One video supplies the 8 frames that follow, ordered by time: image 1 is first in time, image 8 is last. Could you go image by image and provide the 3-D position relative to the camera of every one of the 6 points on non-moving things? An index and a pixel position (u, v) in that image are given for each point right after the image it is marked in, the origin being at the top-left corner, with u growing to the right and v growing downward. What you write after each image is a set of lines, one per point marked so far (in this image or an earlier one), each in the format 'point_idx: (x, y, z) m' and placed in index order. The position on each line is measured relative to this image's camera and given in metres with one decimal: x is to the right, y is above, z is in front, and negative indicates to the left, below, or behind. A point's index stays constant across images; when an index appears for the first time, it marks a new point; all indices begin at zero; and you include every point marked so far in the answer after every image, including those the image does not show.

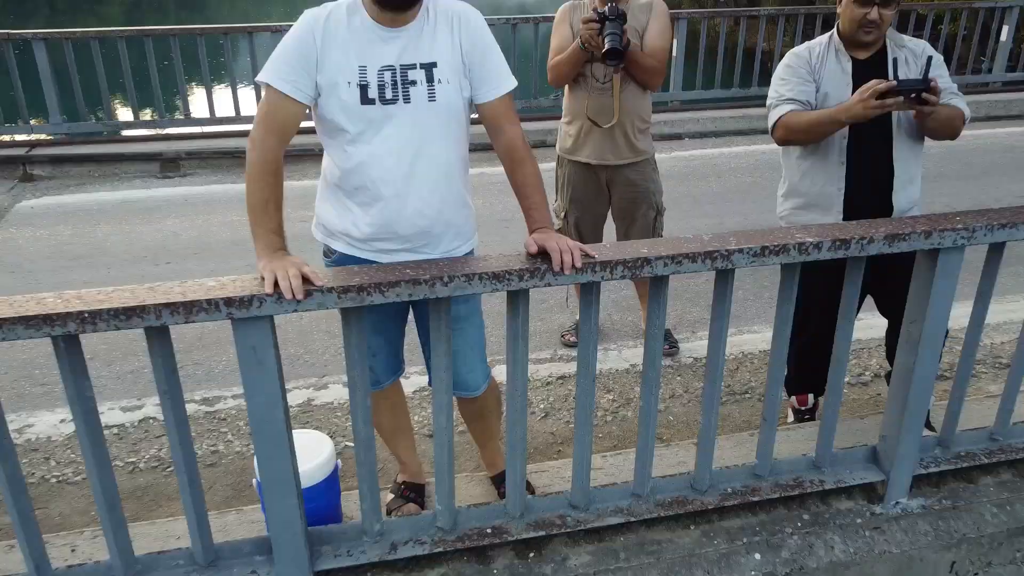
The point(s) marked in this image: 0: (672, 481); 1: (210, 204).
0: (+0.4, -0.5, +2.0) m
1: (-1.7, +0.5, +4.8) m
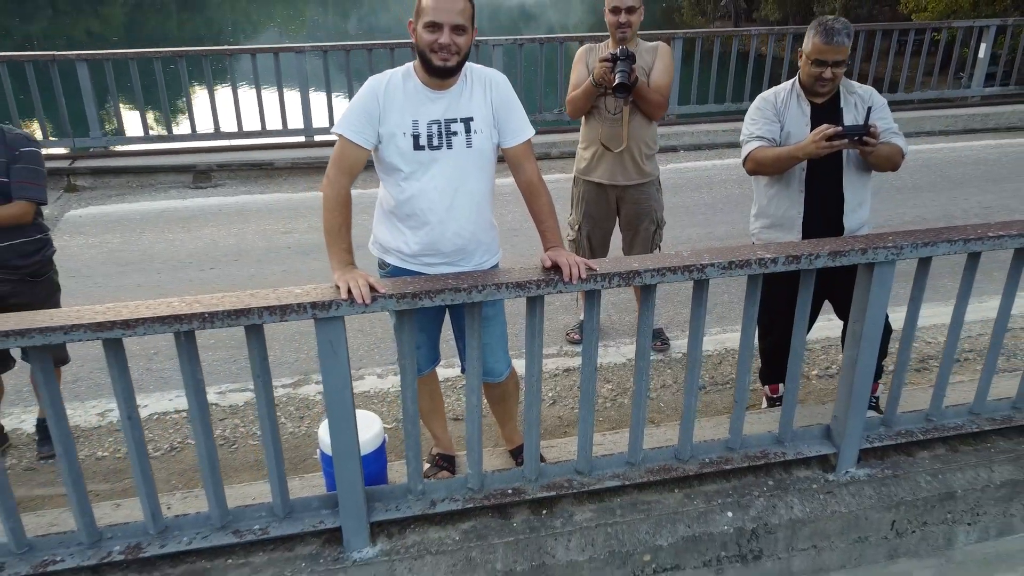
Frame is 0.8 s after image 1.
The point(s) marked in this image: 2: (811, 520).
0: (+0.4, -0.5, +2.4) m
1: (-1.7, +0.5, +5.2) m
2: (+0.9, -0.7, +2.4) m
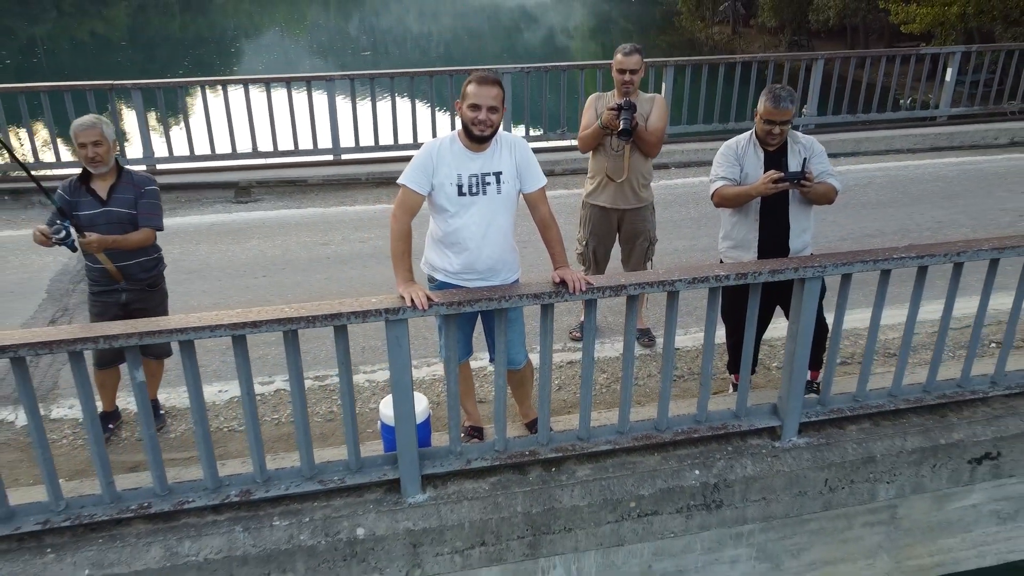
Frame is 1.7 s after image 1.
0: (+0.5, -0.5, +3.1) m
1: (-1.6, +0.4, +5.9) m
2: (+0.9, -0.7, +3.1) m
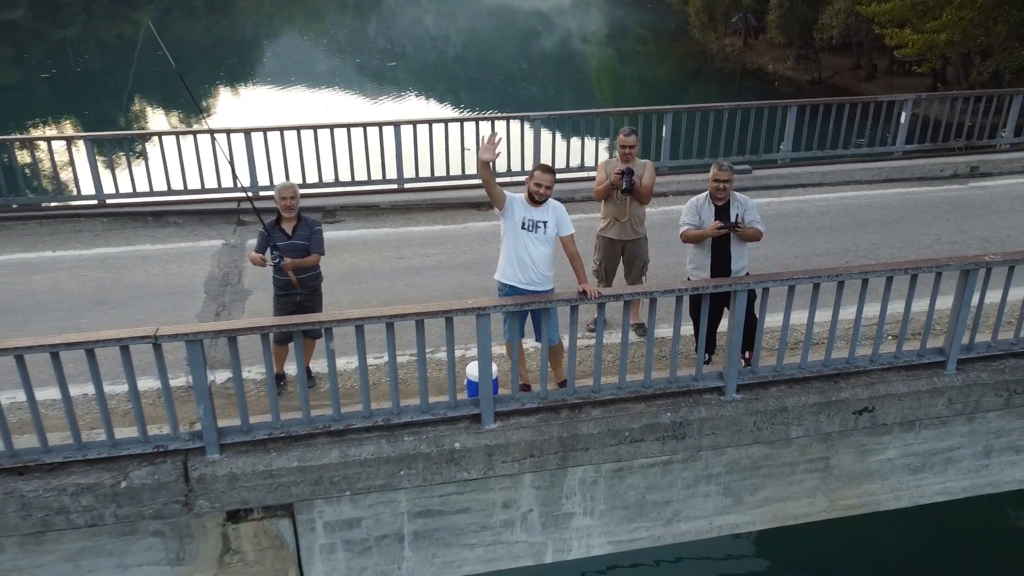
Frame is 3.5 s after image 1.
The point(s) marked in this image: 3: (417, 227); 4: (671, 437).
0: (+0.7, -0.6, +4.8) m
1: (-1.3, +0.4, +7.6) m
2: (+1.2, -0.8, +4.8) m
3: (-0.9, +0.6, +8.1) m
4: (+0.9, -0.9, +4.8) m
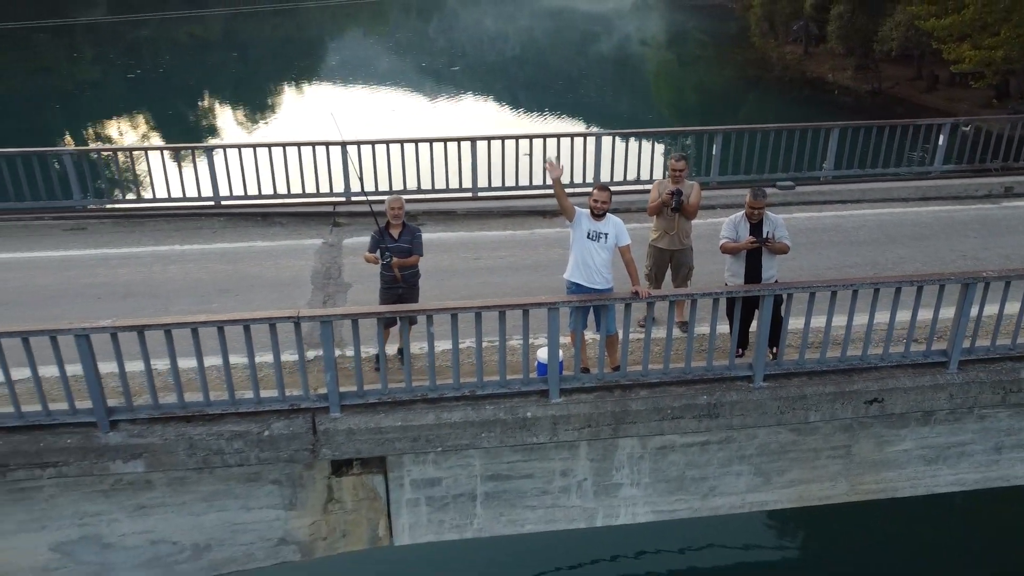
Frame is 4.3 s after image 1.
0: (+1.2, -0.6, +5.8) m
1: (-0.7, +0.5, +8.7) m
2: (+1.6, -0.8, +5.7) m
3: (-0.3, +0.6, +9.1) m
4: (+1.4, -0.9, +5.7) m
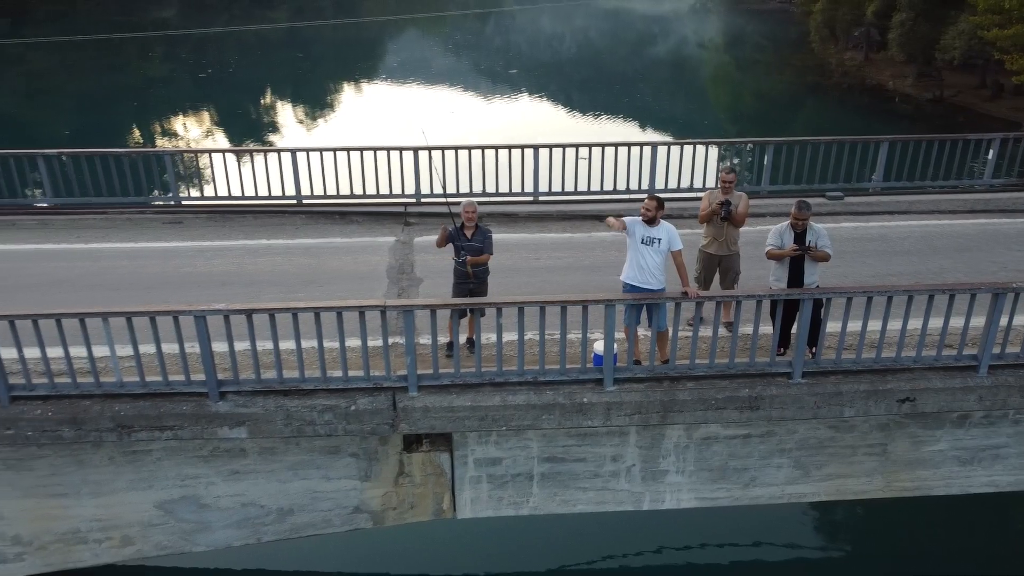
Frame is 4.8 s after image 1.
0: (+1.6, -0.6, +6.3) m
1: (0.0, +0.5, +9.4) m
2: (+2.0, -0.8, +6.3) m
3: (+0.4, +0.6, +9.7) m
4: (+1.8, -0.9, +6.3) m
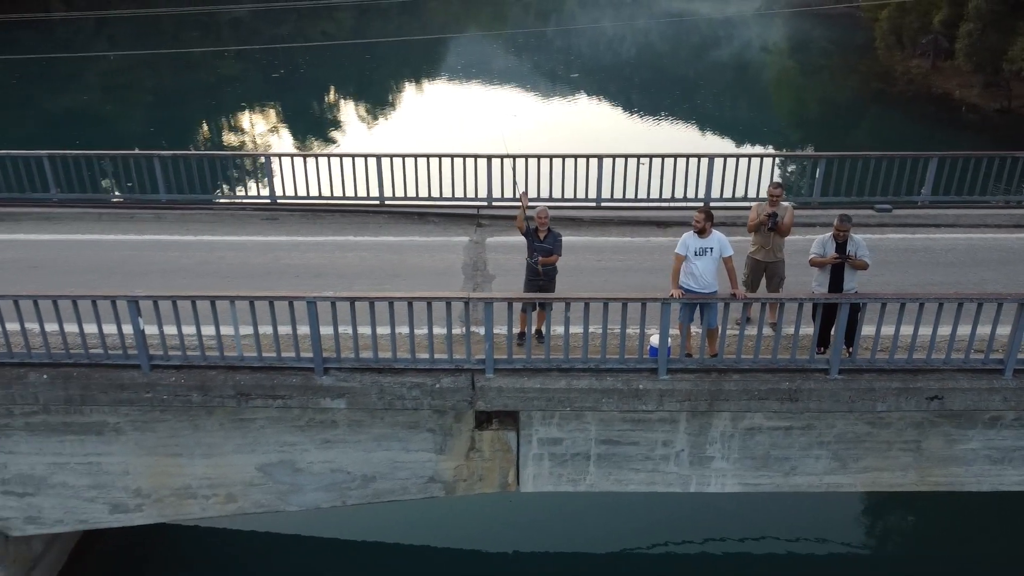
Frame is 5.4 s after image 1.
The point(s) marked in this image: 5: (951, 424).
0: (+2.2, -0.6, +7.1) m
1: (+0.8, +0.5, +10.2) m
2: (+2.6, -0.9, +7.0) m
3: (+1.3, +0.6, +10.5) m
4: (+2.4, -0.9, +7.0) m
5: (+4.4, -1.3, +8.1) m
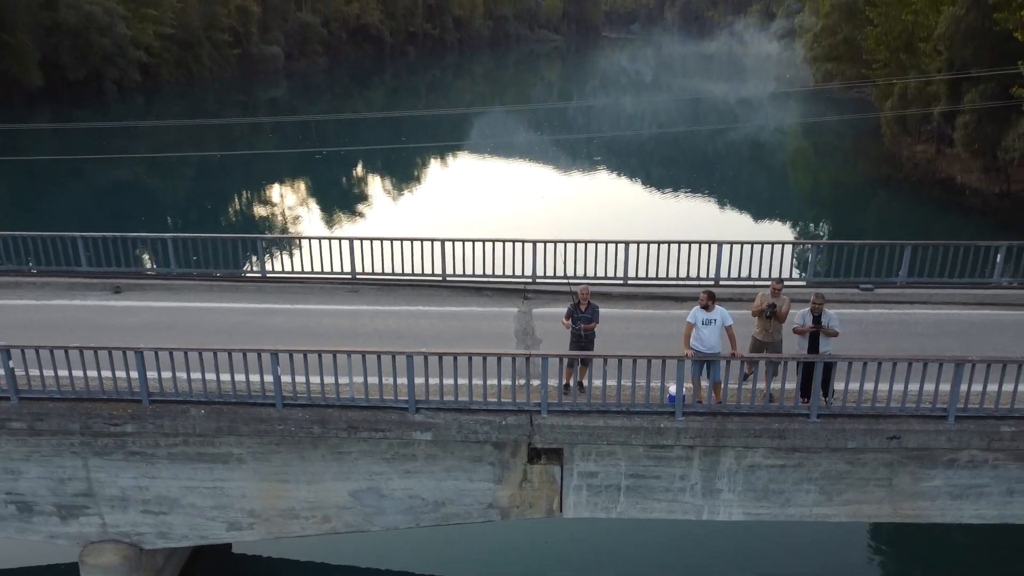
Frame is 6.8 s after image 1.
0: (+2.7, -1.3, +9.0) m
1: (+1.4, -0.4, +12.3) m
2: (+3.1, -1.5, +8.9) m
3: (+1.9, -0.3, +12.6) m
4: (+2.9, -1.6, +8.9) m
5: (+4.9, -2.1, +10.0) m
